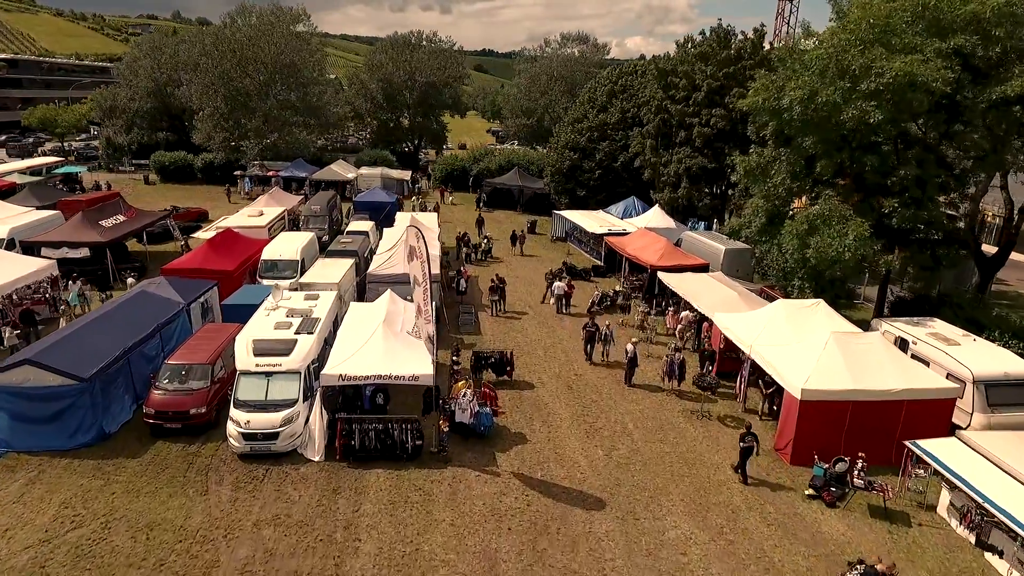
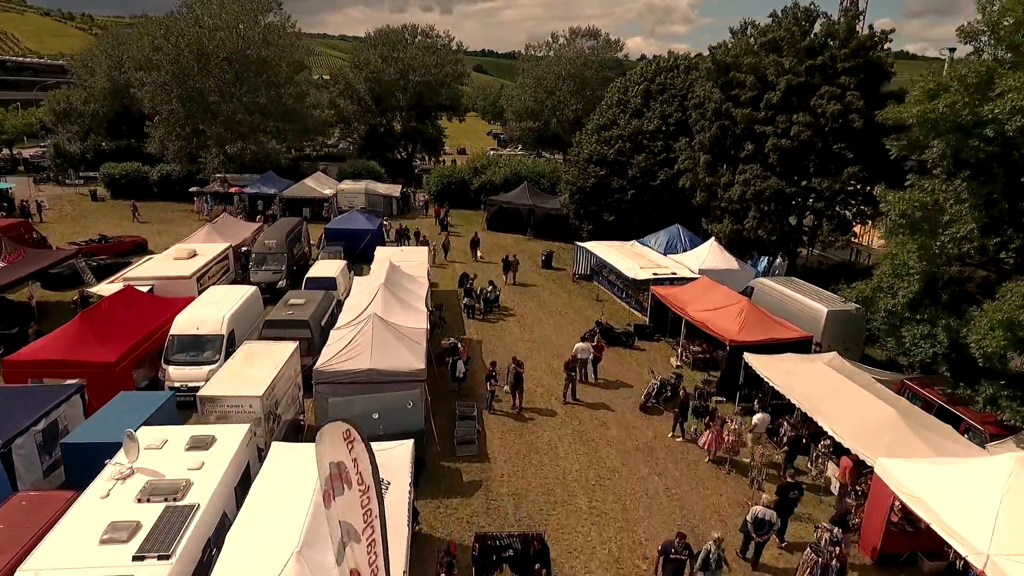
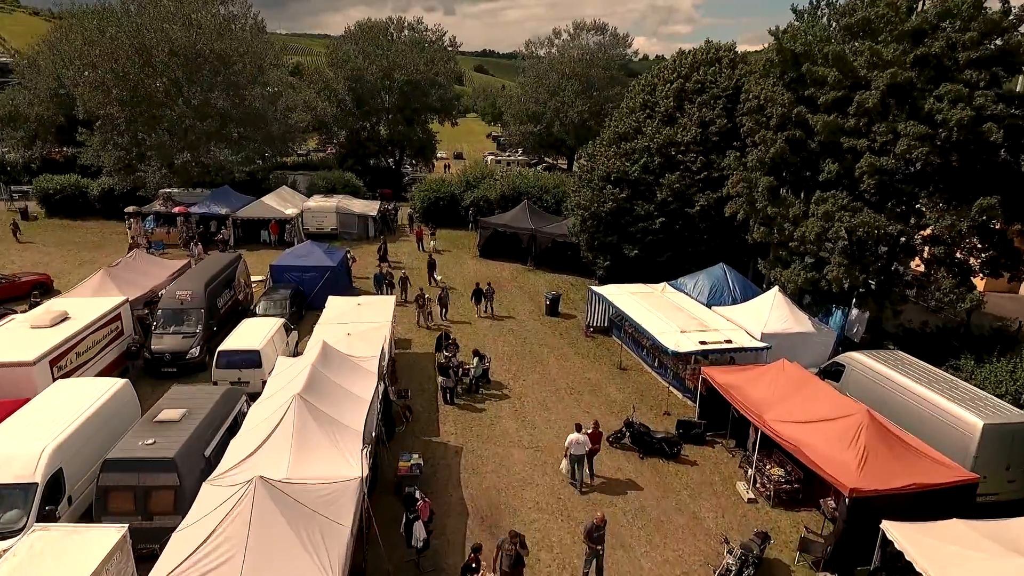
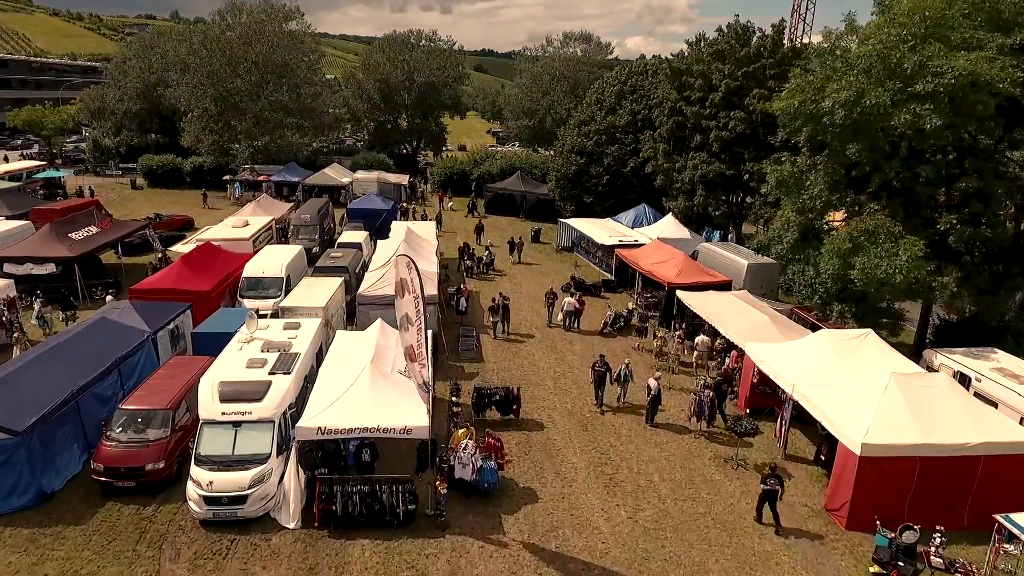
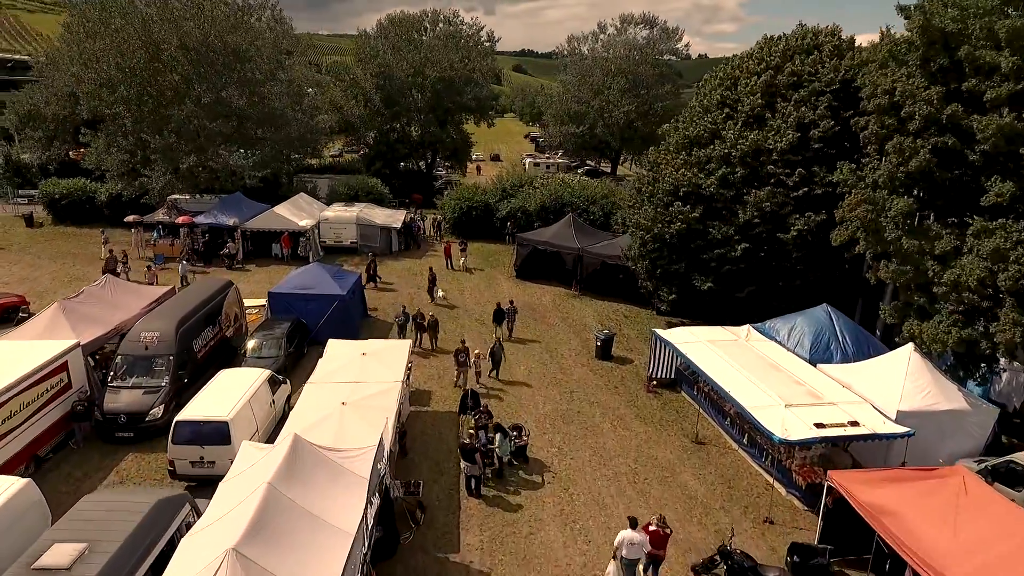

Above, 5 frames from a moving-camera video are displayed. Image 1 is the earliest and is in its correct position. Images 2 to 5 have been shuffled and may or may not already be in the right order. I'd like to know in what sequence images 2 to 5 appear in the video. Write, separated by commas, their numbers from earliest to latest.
4, 2, 3, 5
